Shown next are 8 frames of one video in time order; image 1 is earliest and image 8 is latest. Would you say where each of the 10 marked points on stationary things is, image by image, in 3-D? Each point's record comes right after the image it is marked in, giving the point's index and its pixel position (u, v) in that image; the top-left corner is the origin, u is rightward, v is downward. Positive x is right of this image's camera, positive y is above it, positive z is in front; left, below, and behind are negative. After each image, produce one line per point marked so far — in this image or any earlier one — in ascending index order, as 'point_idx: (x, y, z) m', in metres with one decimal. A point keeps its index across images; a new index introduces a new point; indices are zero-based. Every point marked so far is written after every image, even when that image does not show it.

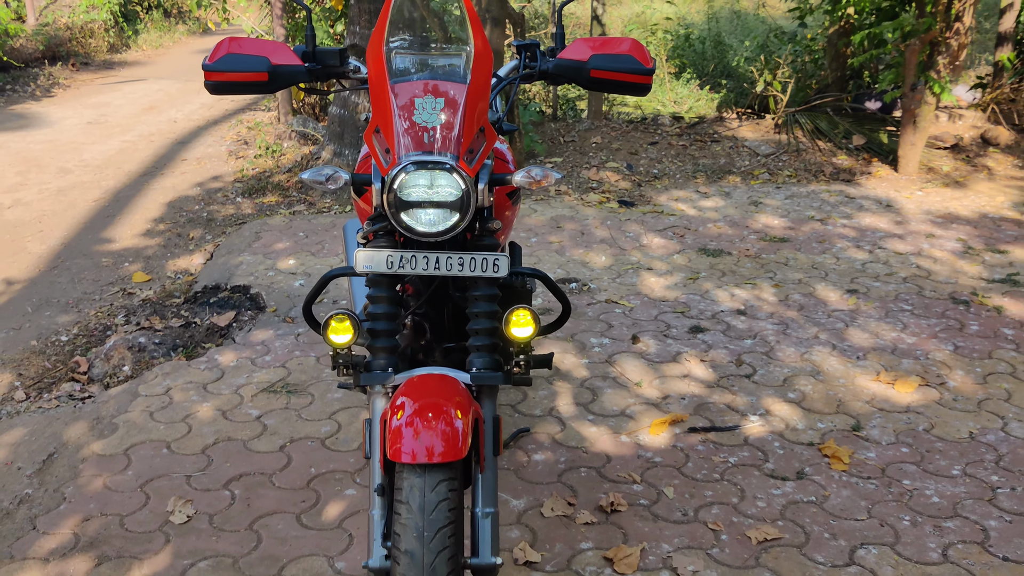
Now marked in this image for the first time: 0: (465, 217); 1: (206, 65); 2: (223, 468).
0: (-0.1, +0.1, +2.0) m
1: (-0.6, +0.5, +2.1) m
2: (-0.9, -0.6, +3.0) m
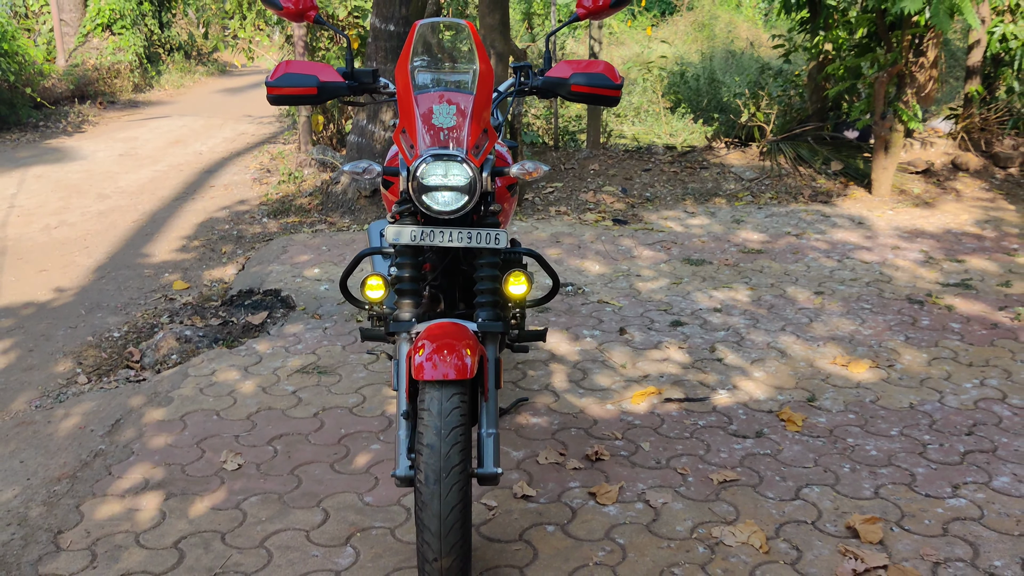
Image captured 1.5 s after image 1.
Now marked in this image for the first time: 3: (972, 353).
0: (-0.1, +0.2, +2.5) m
1: (-0.7, +0.6, +2.7) m
2: (-0.9, -0.5, +3.5) m
3: (+2.0, -0.3, +4.2) m
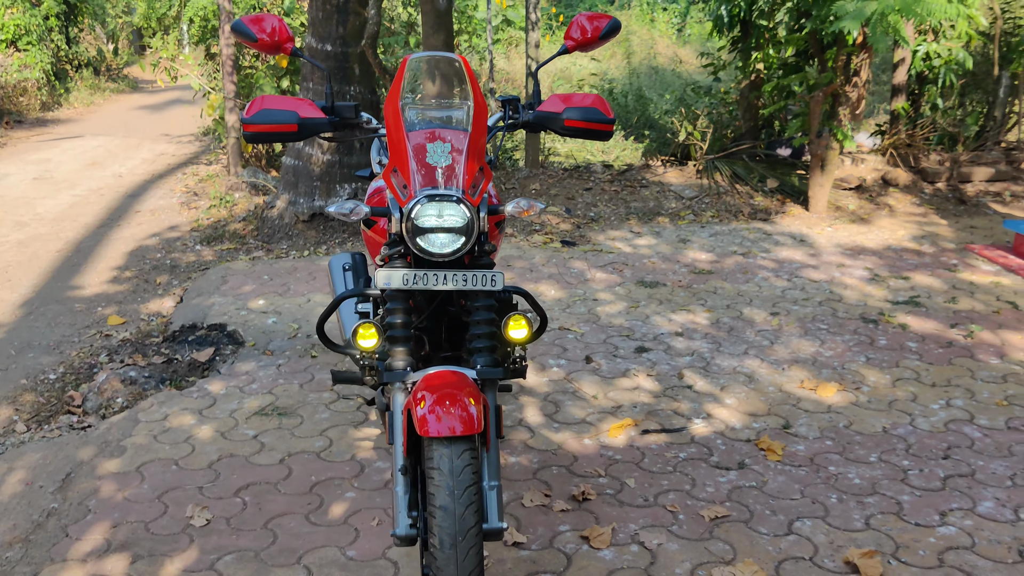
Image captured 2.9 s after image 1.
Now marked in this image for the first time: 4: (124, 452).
0: (-0.1, +0.1, +2.4) m
1: (-0.7, +0.4, +2.5) m
2: (-1.0, -0.6, +3.3) m
3: (+1.8, -0.4, +4.3) m
4: (-1.4, -0.6, +3.5) m
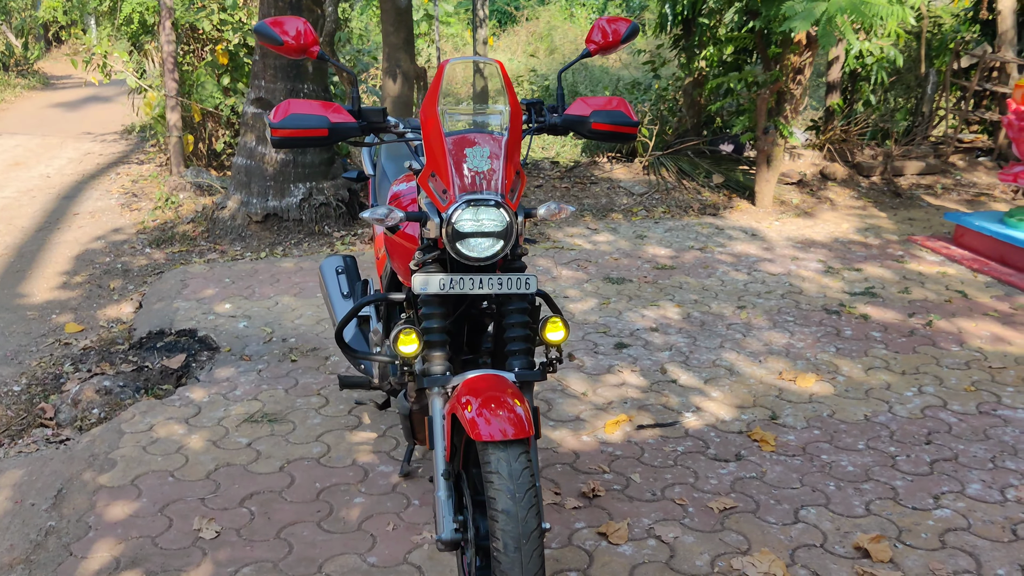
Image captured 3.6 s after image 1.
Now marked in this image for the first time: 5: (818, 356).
0: (0.0, +0.1, +2.4) m
1: (-0.6, +0.4, +2.4) m
2: (-0.9, -0.7, +3.3) m
3: (+1.8, -0.3, +4.4) m
4: (-1.4, -0.6, +3.4) m
5: (+1.4, -0.3, +4.5) m
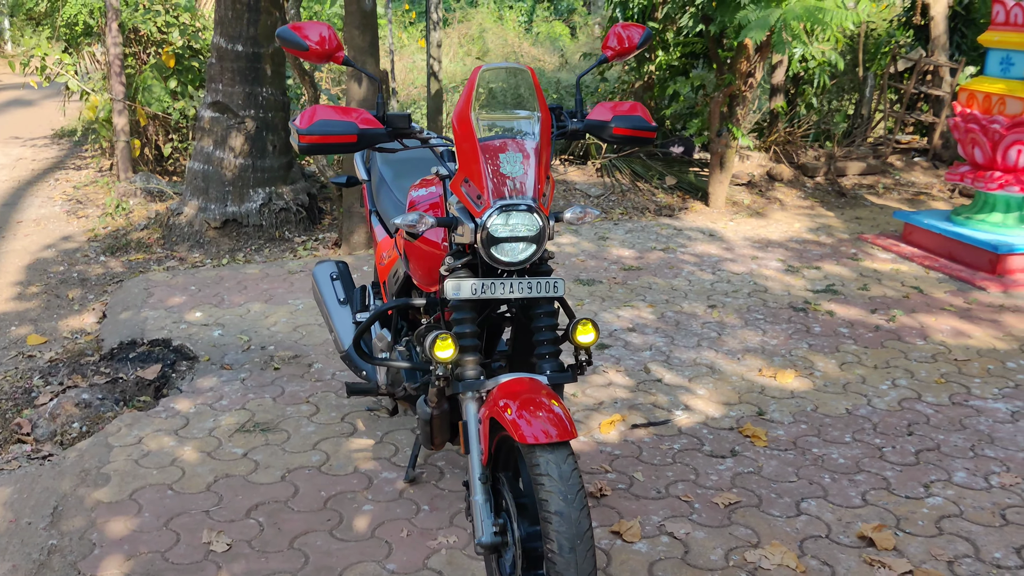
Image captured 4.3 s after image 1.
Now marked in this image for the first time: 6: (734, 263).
0: (+0.1, +0.1, +2.4) m
1: (-0.5, +0.4, +2.4) m
2: (-0.9, -0.7, +3.2) m
3: (+1.7, -0.3, +4.6) m
4: (-1.4, -0.7, +3.4) m
5: (+1.3, -0.3, +4.6) m
6: (+1.4, +0.2, +6.0) m
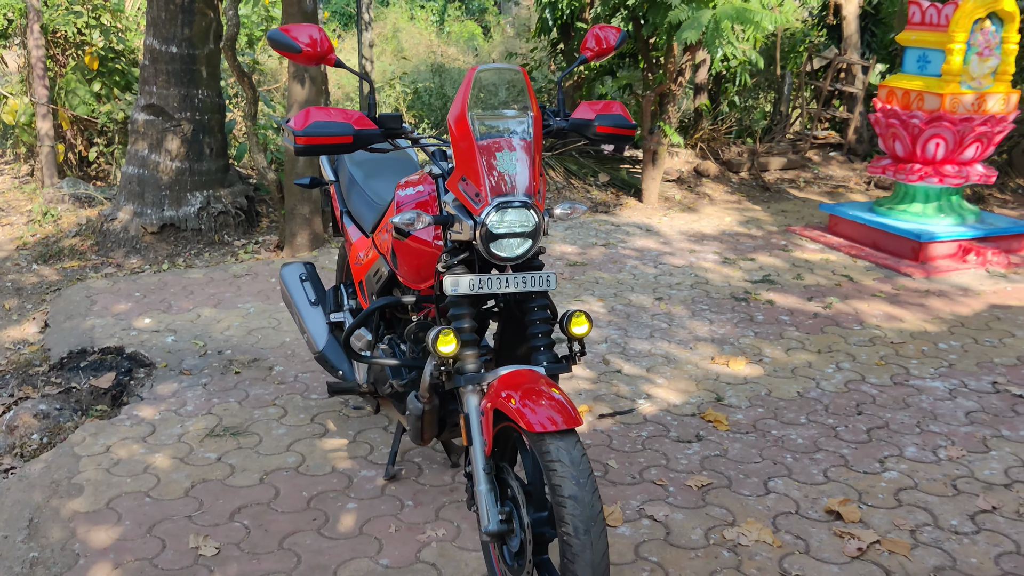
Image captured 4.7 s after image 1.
0: (+0.1, +0.1, +2.5) m
1: (-0.5, +0.4, +2.5) m
2: (-1.0, -0.7, +3.2) m
3: (+1.5, -0.3, +4.8) m
4: (-1.4, -0.7, +3.3) m
5: (+1.1, -0.3, +4.8) m
6: (+1.0, +0.2, +6.2) m
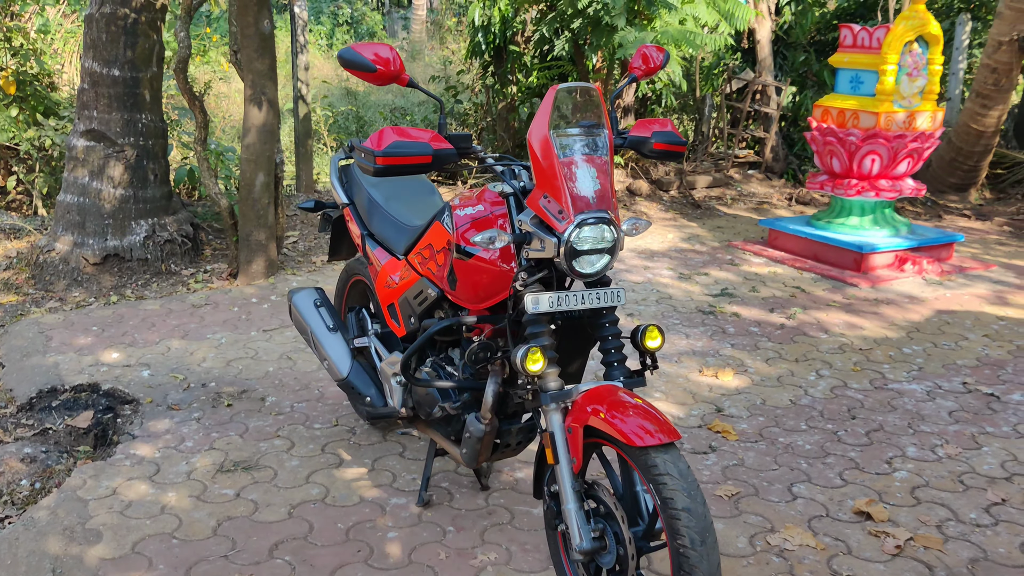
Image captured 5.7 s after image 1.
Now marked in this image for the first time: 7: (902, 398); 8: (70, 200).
0: (+0.3, +0.1, +2.5) m
1: (-0.3, +0.3, +2.4) m
2: (-0.8, -0.8, +3.1) m
3: (+1.4, -0.3, +5.0) m
4: (-1.3, -0.8, +3.1) m
5: (+1.0, -0.3, +4.9) m
6: (+0.8, +0.1, +6.3) m
7: (+1.7, -0.5, +4.4) m
8: (-2.7, +0.5, +5.9) m
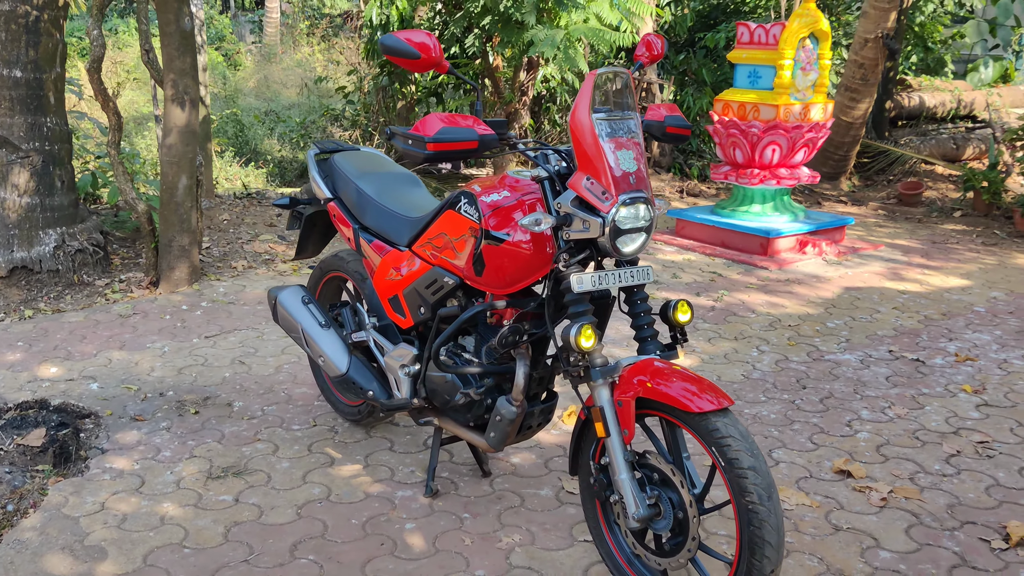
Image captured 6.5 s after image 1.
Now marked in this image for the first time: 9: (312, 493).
0: (+0.4, +0.1, +2.6) m
1: (-0.2, +0.4, +2.4) m
2: (-0.7, -0.8, +3.0) m
3: (+1.1, -0.2, +5.2) m
4: (-1.2, -0.8, +3.0) m
5: (+0.8, -0.2, +5.1) m
6: (+0.3, +0.1, +6.4) m
7: (+1.5, -0.4, +4.7) m
8: (-3.1, +0.4, +5.5) m
9: (-0.7, -0.7, +3.4) m
